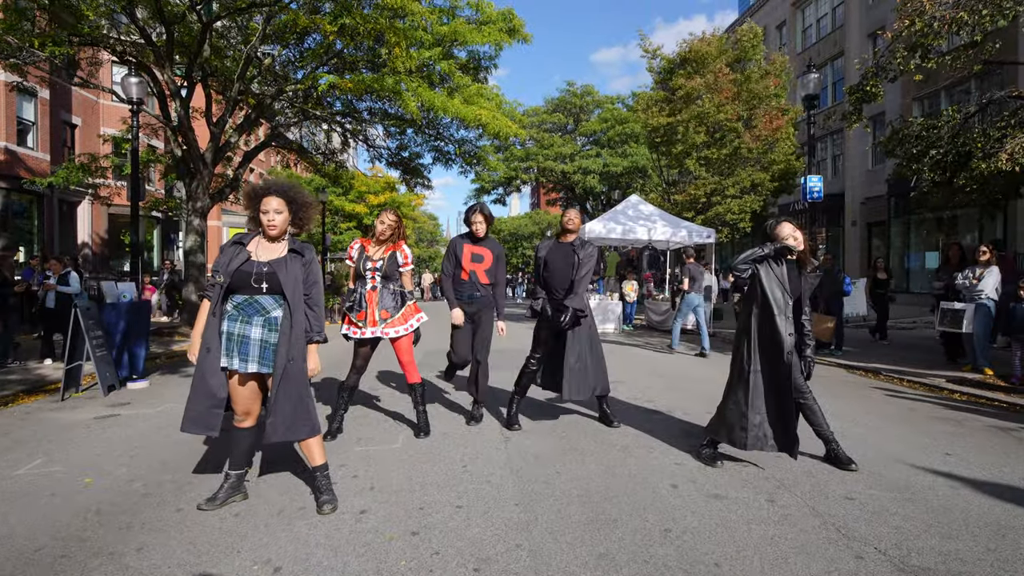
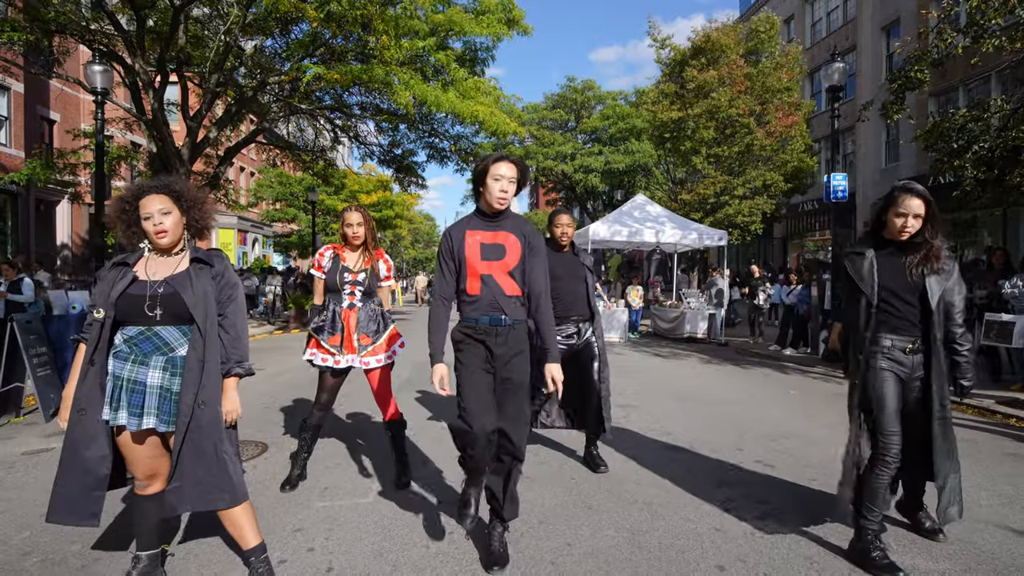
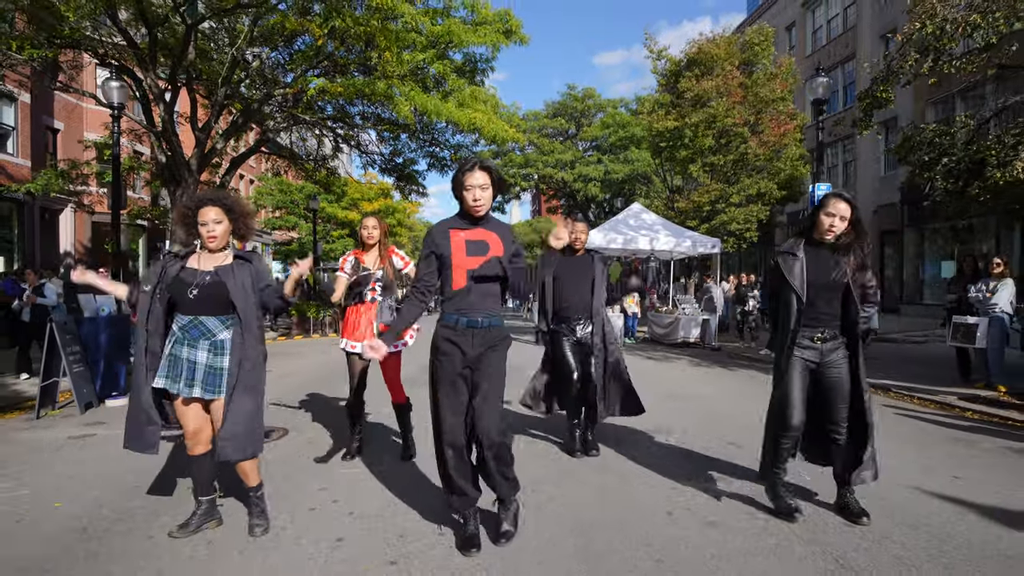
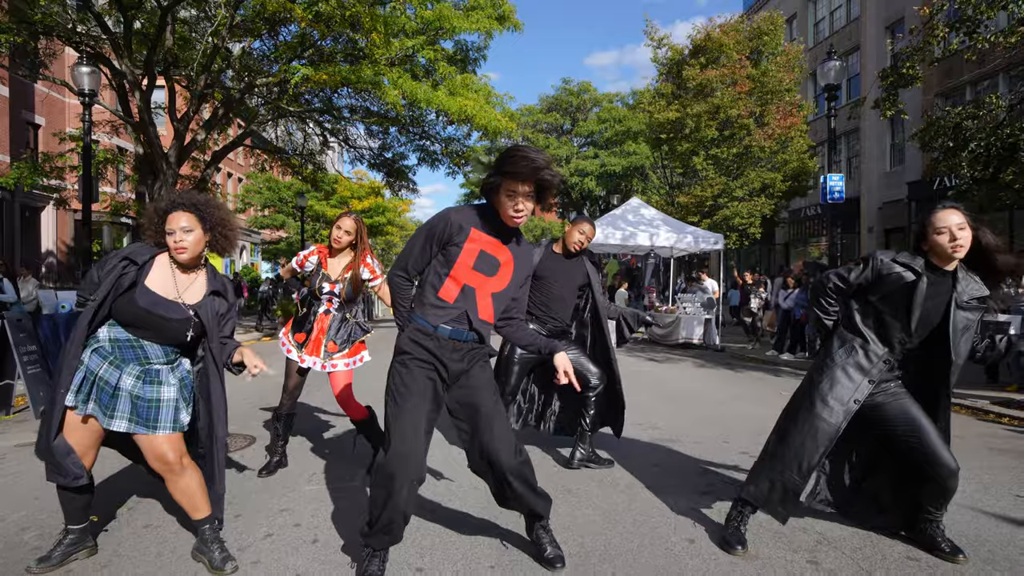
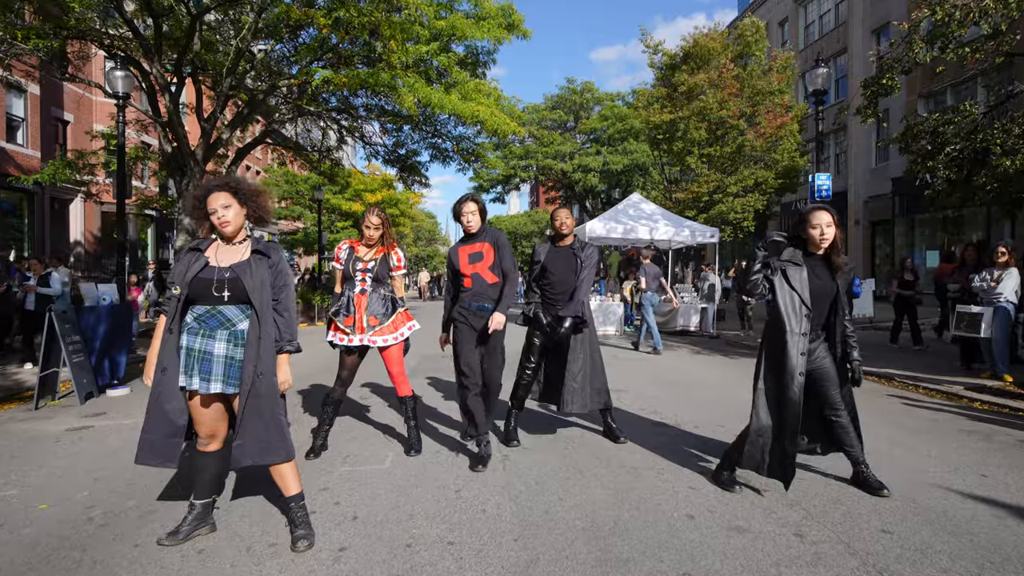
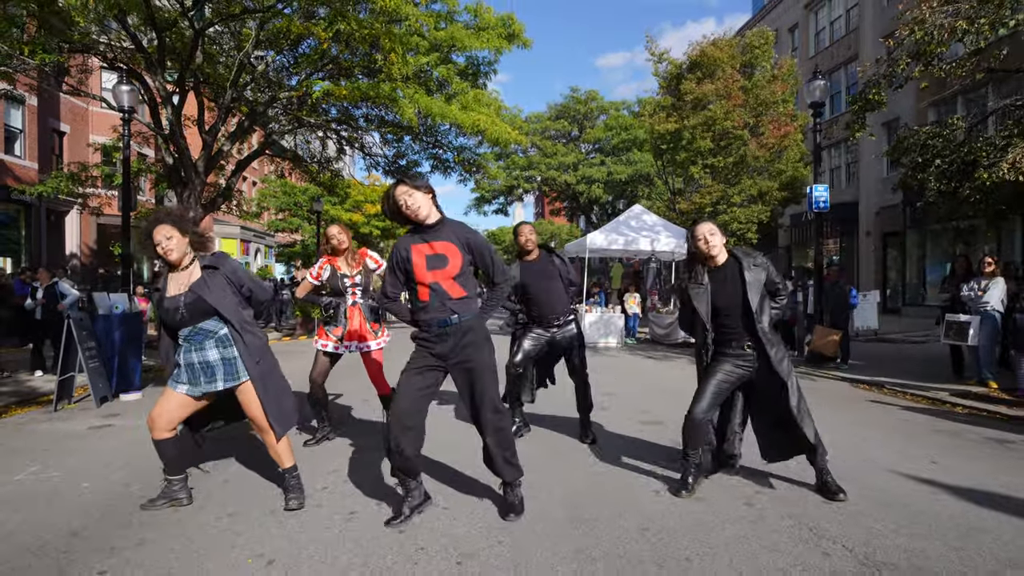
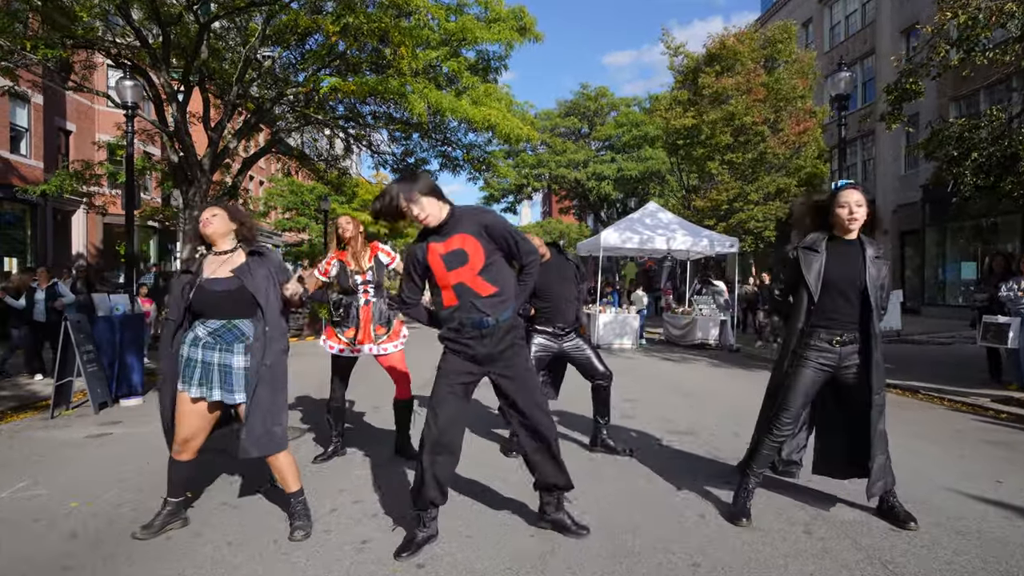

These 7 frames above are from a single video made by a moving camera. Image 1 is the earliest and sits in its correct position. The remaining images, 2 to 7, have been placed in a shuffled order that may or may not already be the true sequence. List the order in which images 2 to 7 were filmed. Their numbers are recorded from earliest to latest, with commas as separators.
5, 2, 3, 6, 7, 4
